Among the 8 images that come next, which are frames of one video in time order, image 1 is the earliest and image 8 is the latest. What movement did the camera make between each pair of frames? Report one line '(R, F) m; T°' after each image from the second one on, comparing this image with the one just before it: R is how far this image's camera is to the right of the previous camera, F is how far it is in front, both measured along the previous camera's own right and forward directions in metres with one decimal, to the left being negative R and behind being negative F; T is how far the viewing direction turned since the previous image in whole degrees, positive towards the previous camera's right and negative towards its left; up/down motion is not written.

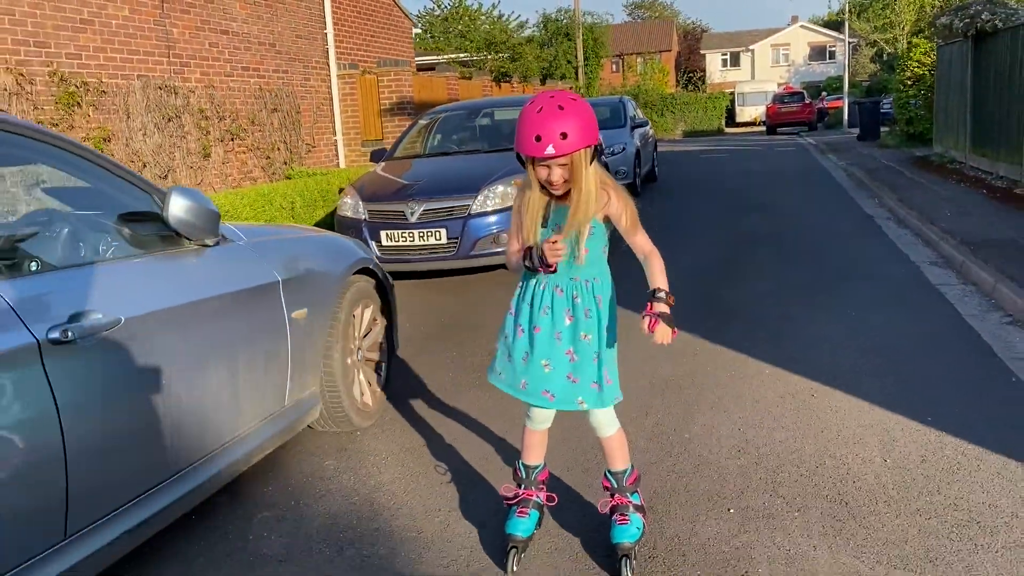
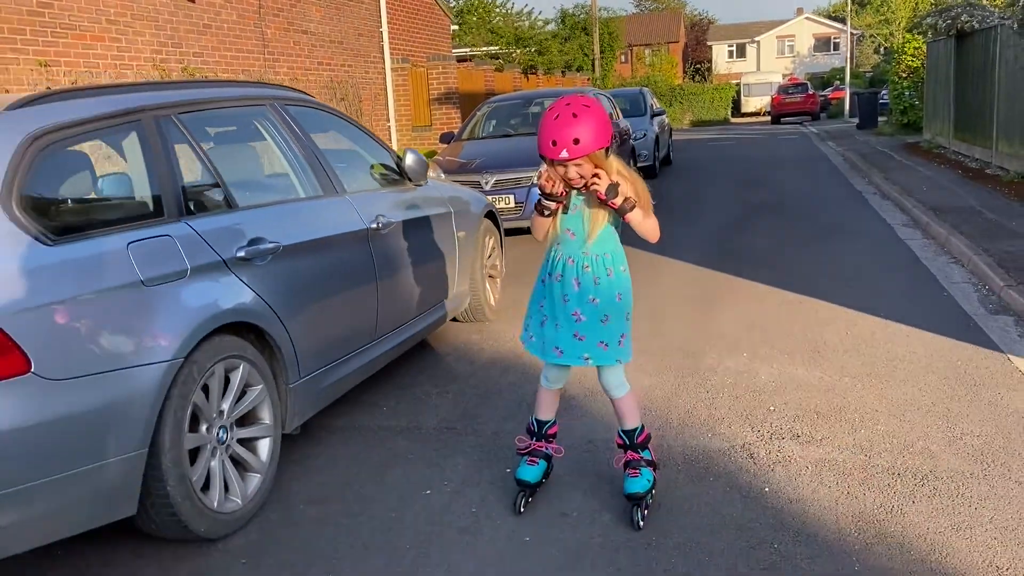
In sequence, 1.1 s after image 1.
(-0.6, -2.0) m; 0°
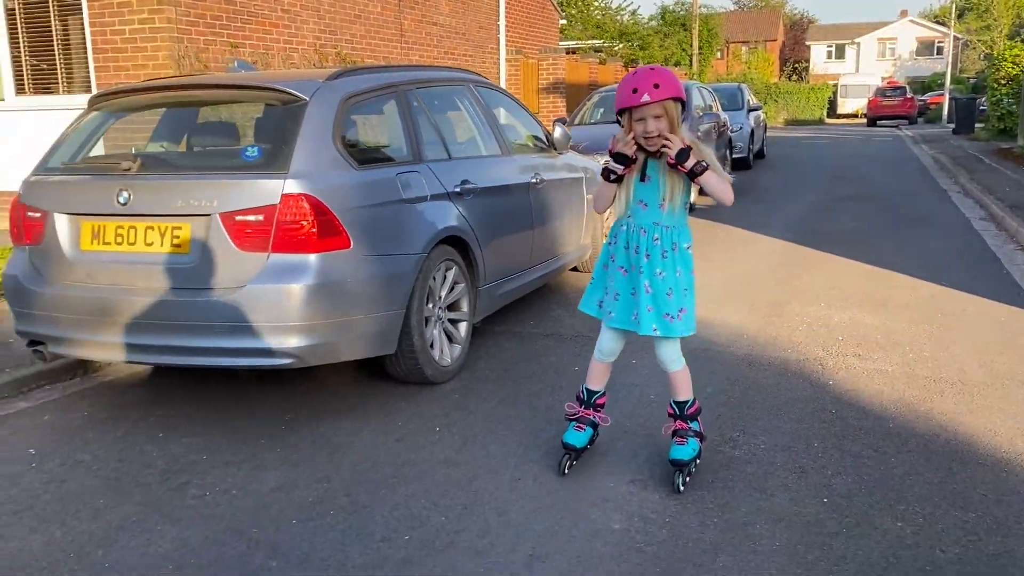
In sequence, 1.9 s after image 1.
(-0.3, -1.4) m; -5°
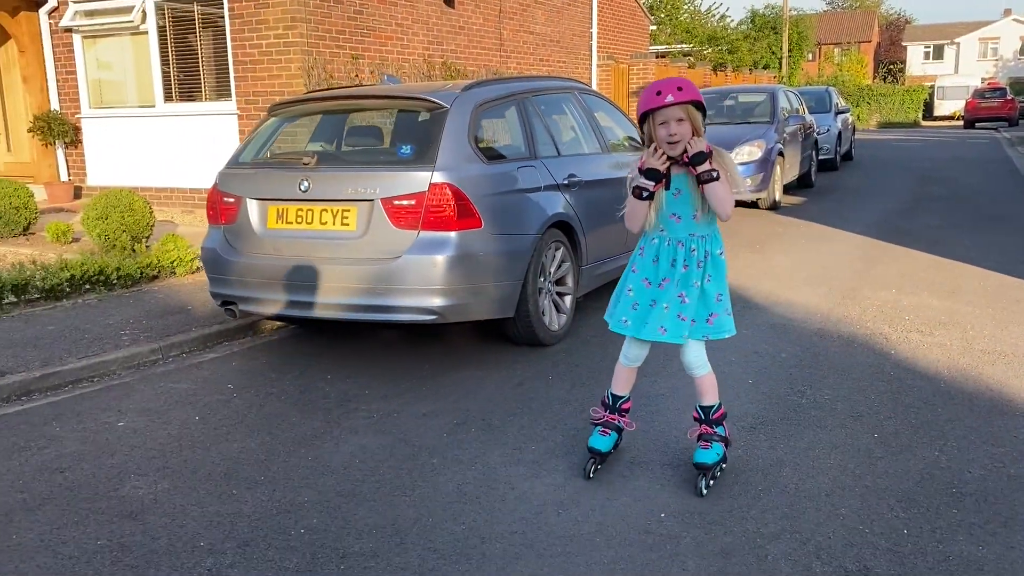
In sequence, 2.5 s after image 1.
(-0.1, -0.9) m; -5°
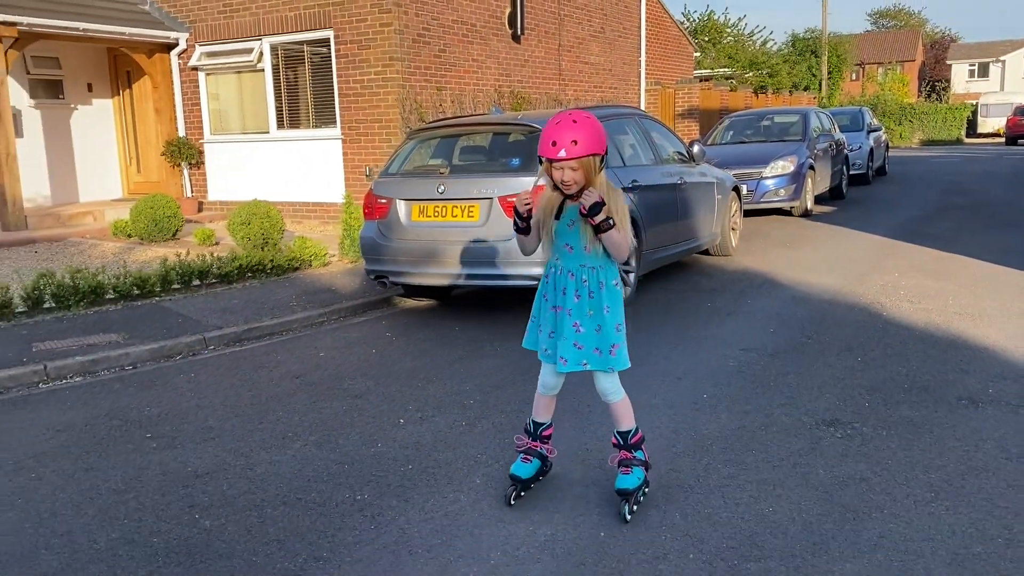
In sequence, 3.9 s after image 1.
(-0.3, -1.8) m; -3°
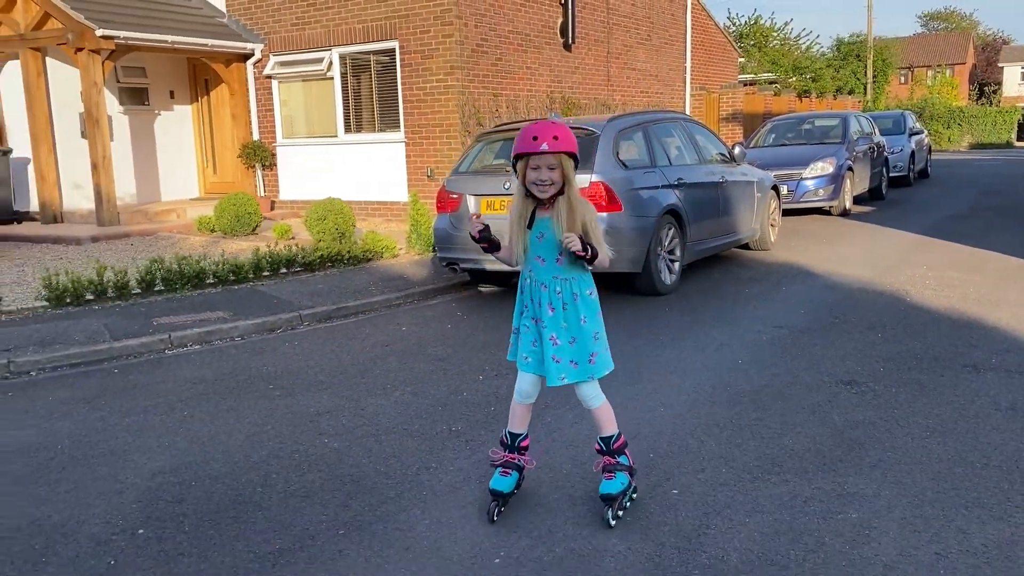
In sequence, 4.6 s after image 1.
(-0.1, -0.9) m; -3°
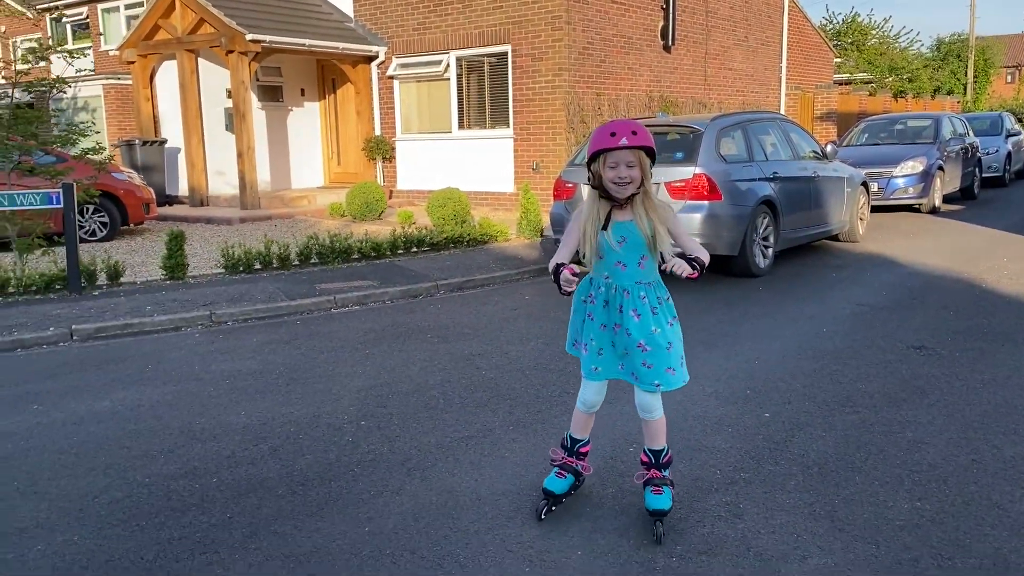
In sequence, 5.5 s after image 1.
(-0.3, -1.2) m; -5°
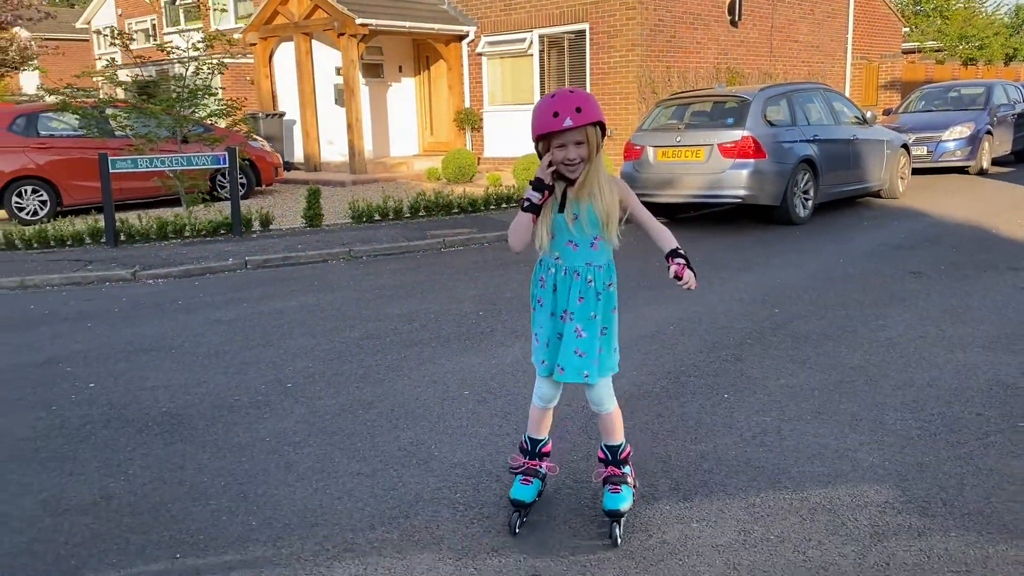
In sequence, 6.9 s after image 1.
(0.0, -1.9) m; -5°
